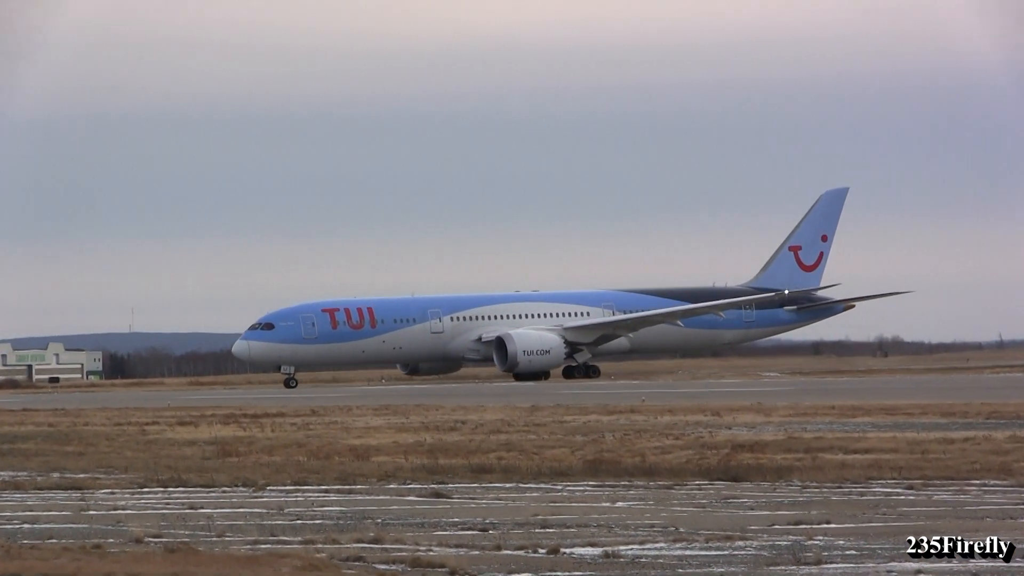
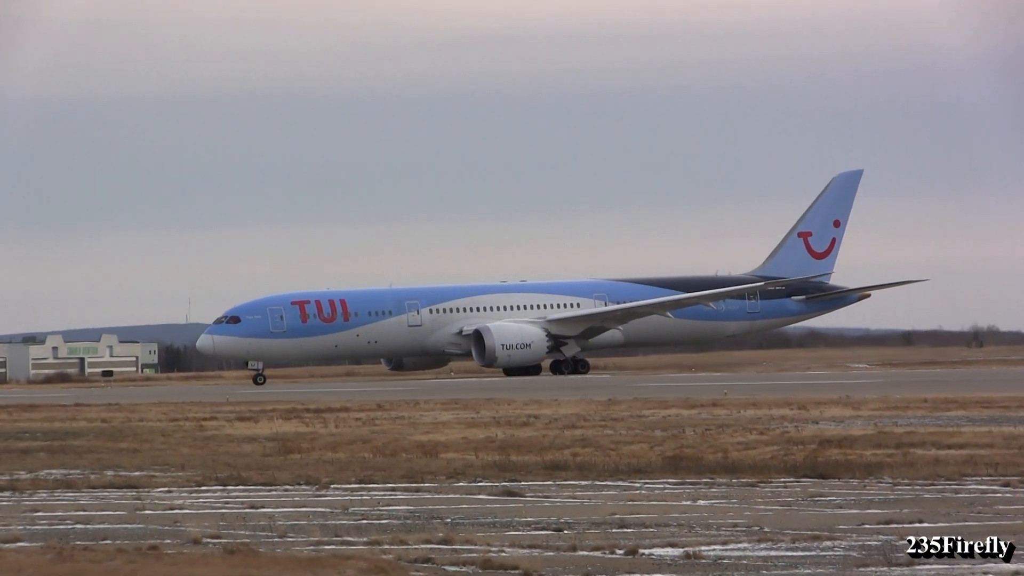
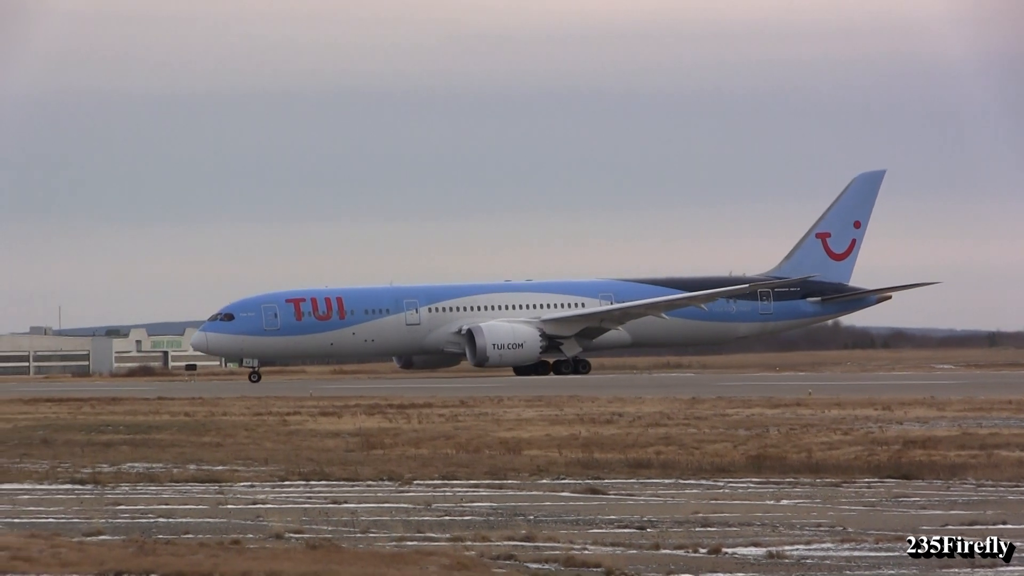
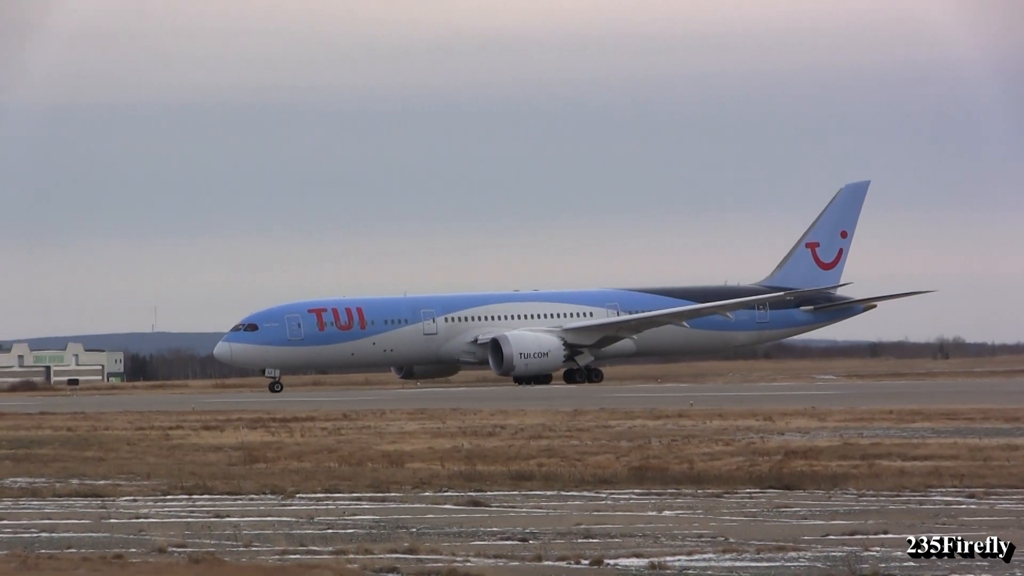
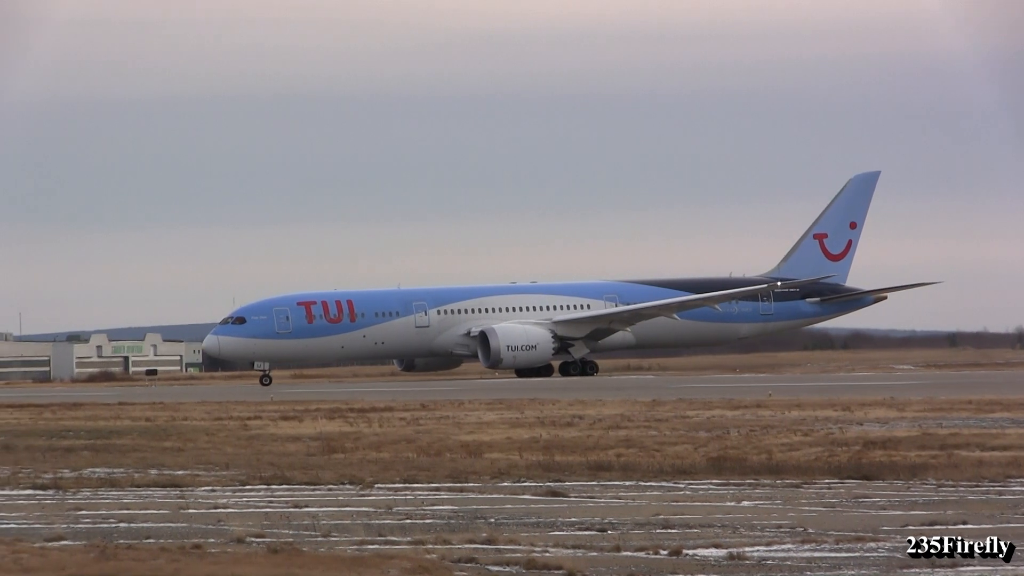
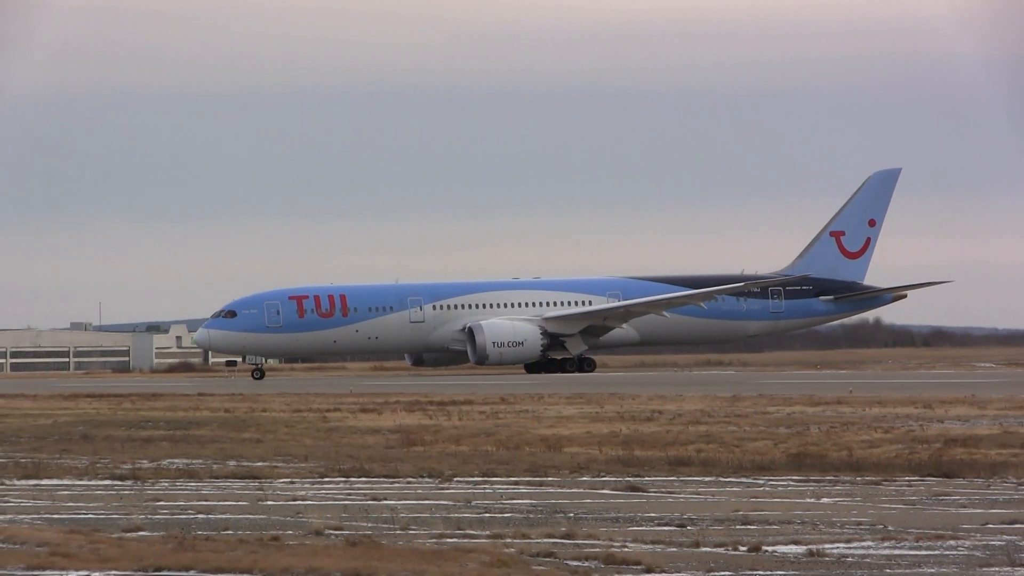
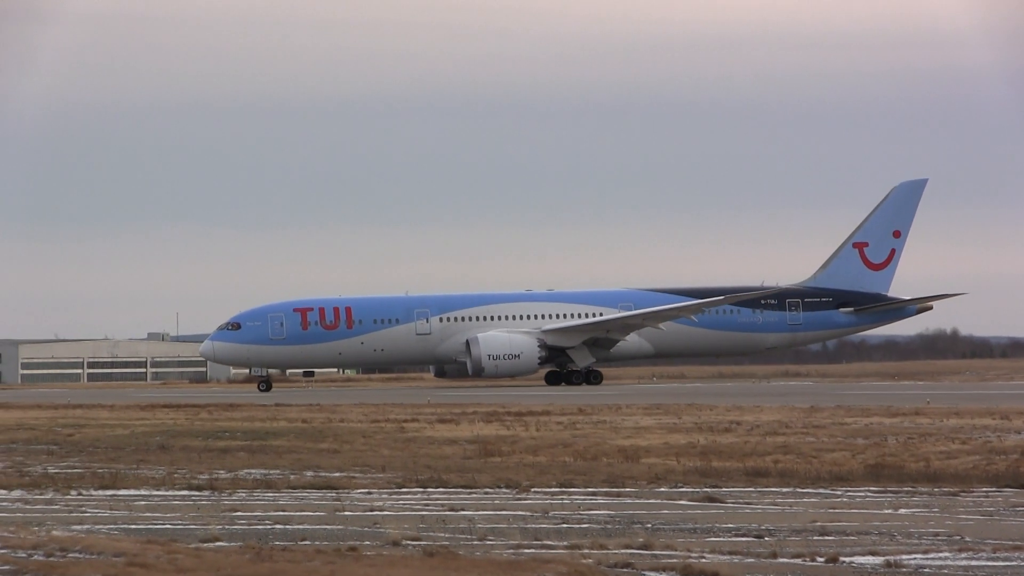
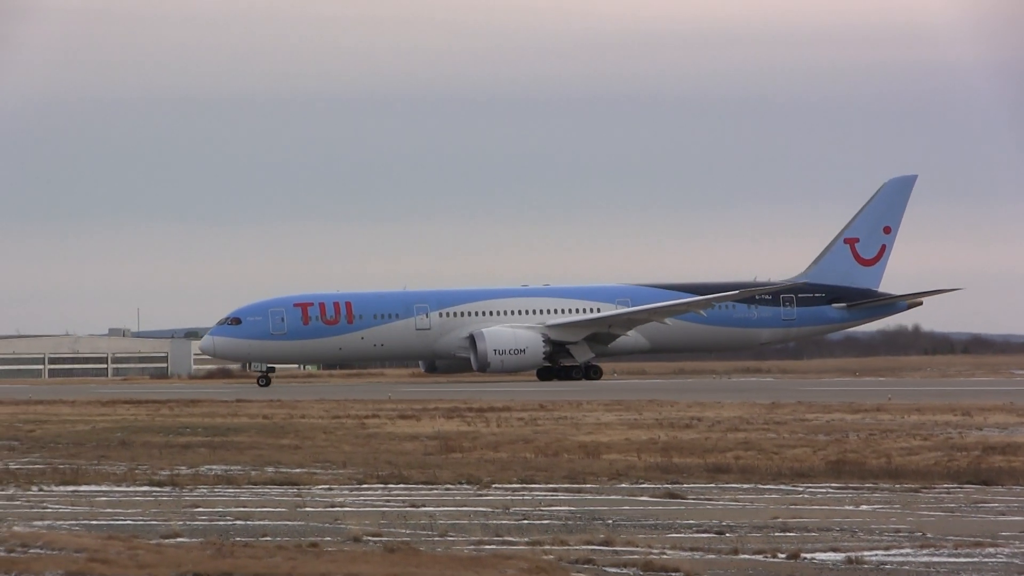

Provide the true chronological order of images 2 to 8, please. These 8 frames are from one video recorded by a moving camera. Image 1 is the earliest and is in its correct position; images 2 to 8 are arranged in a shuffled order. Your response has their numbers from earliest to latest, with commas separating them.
4, 2, 5, 3, 6, 8, 7
